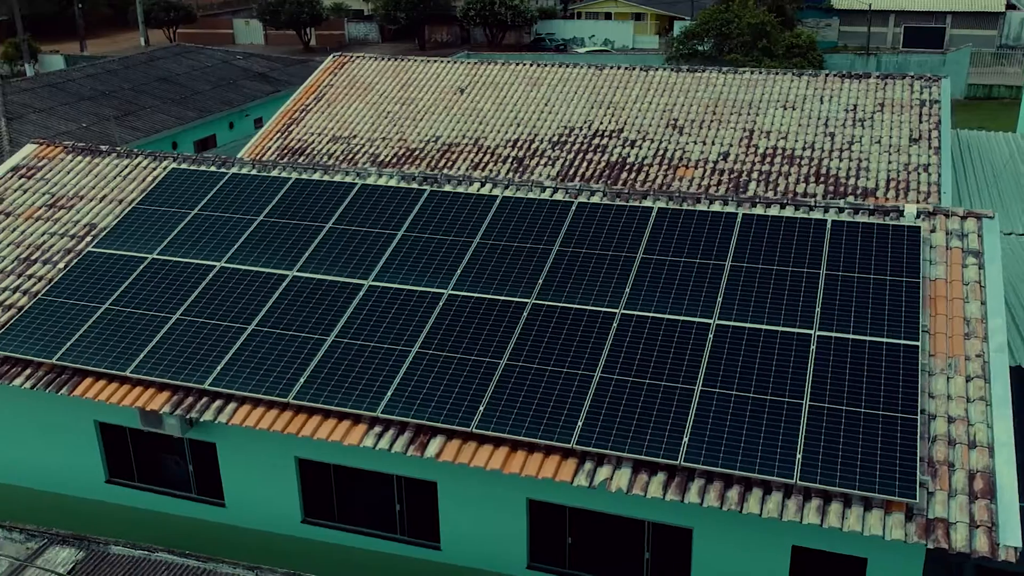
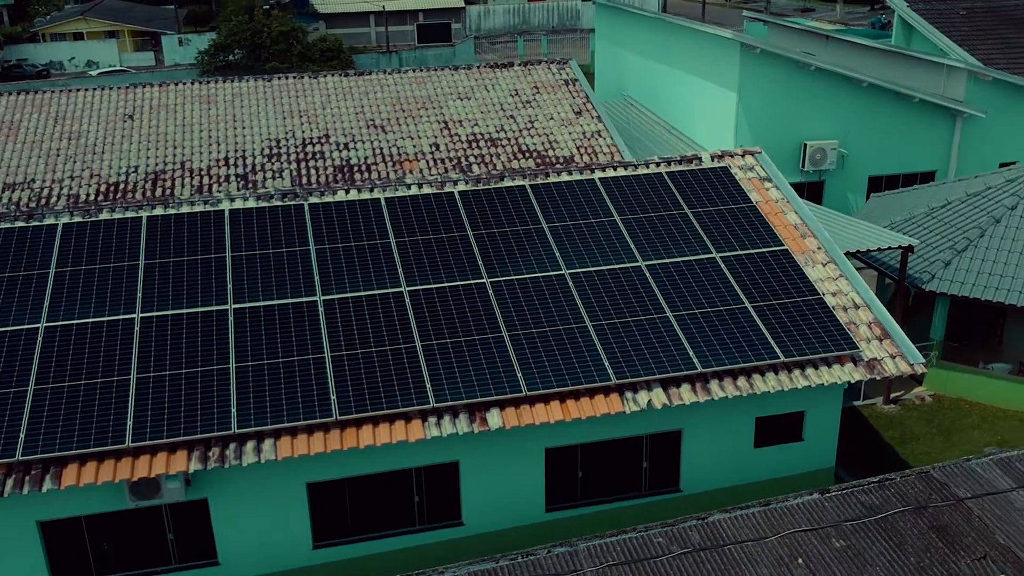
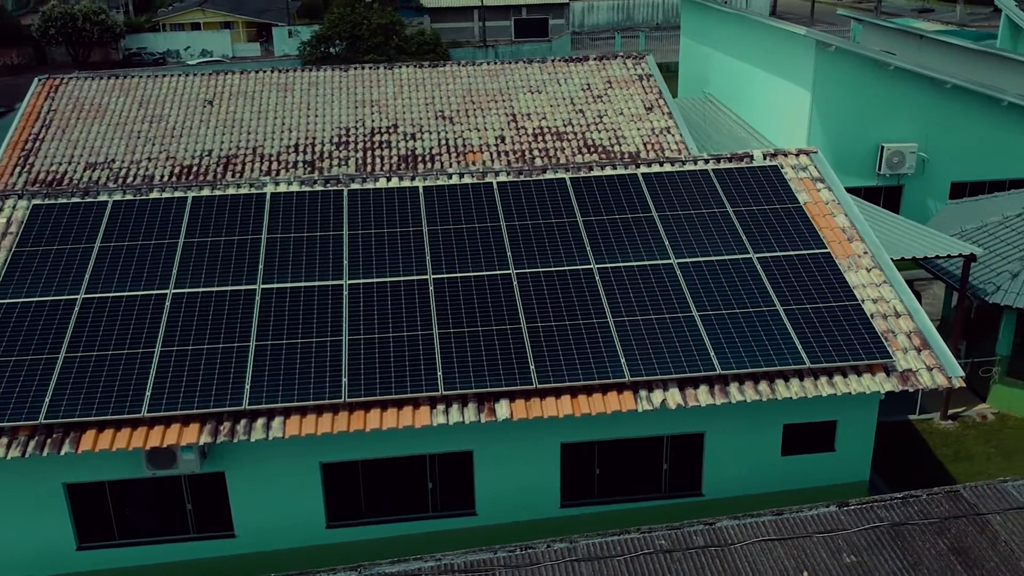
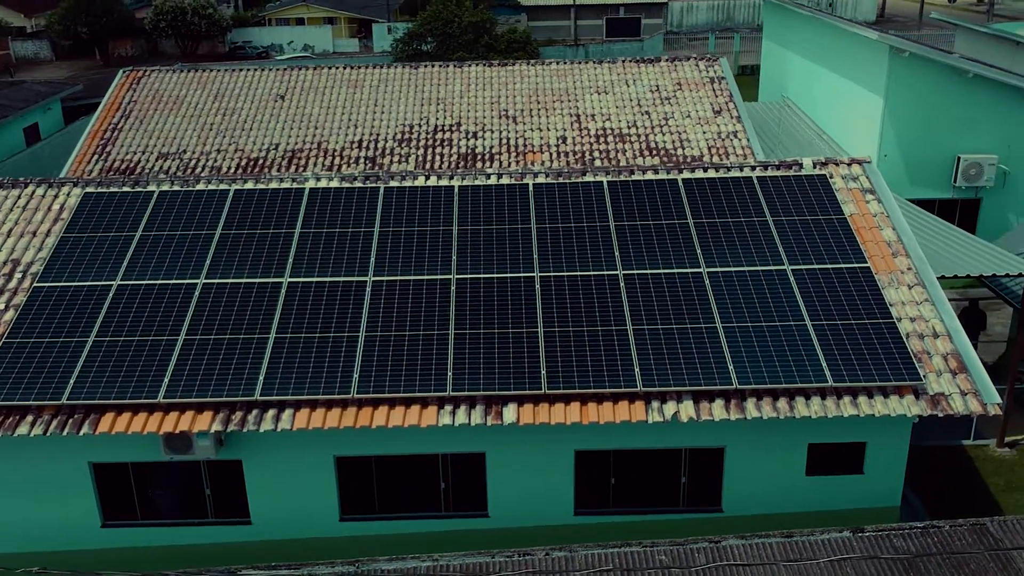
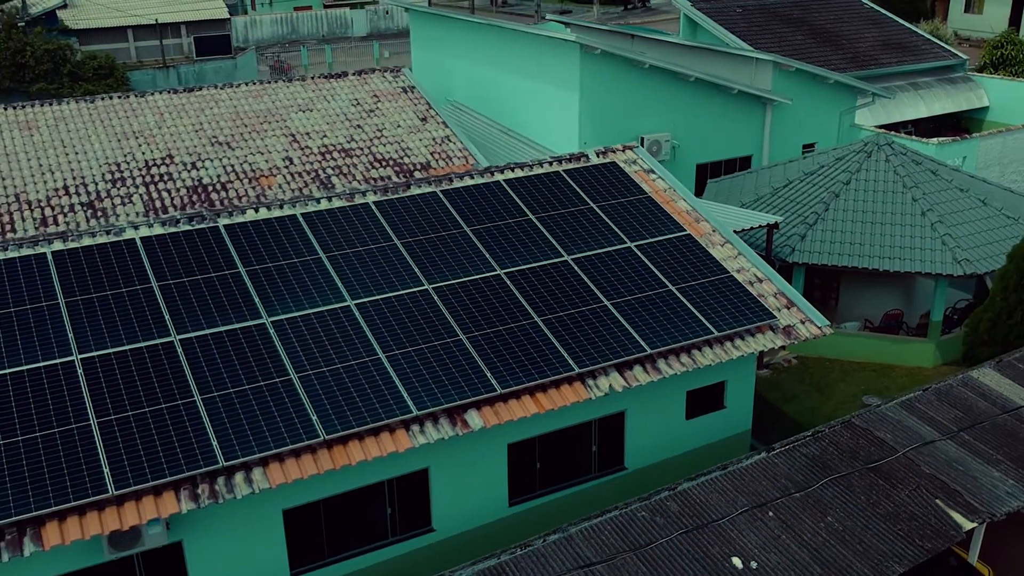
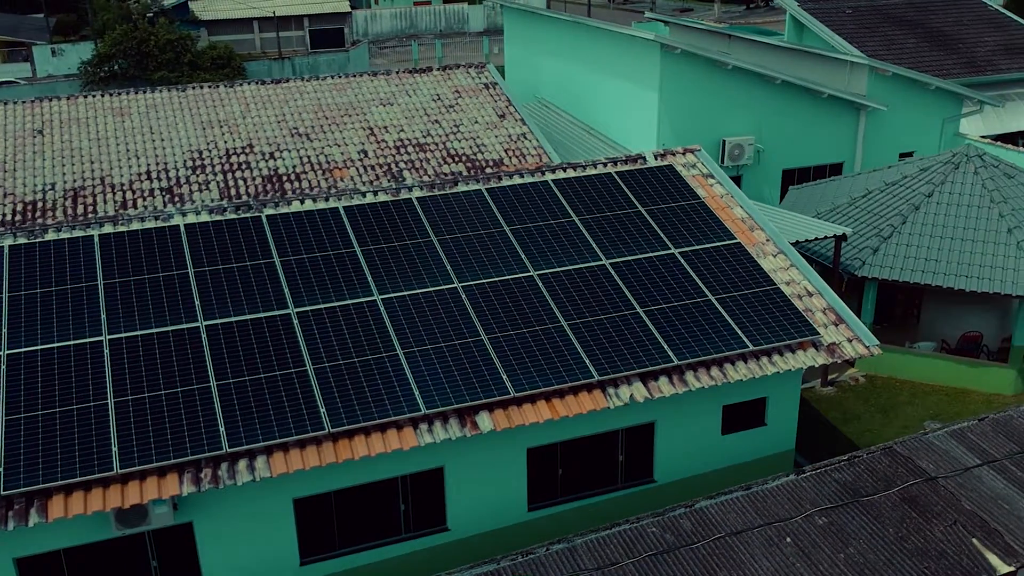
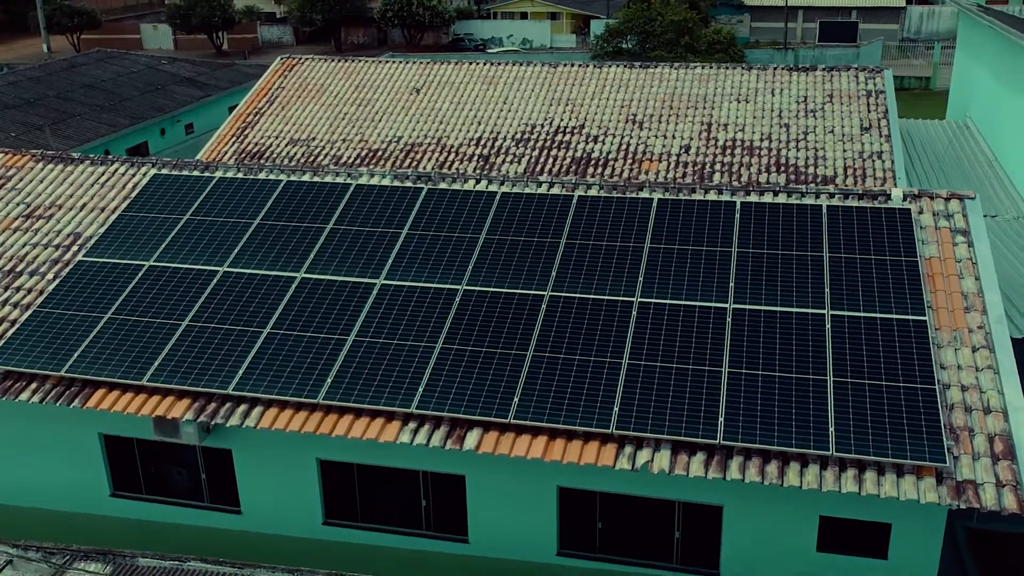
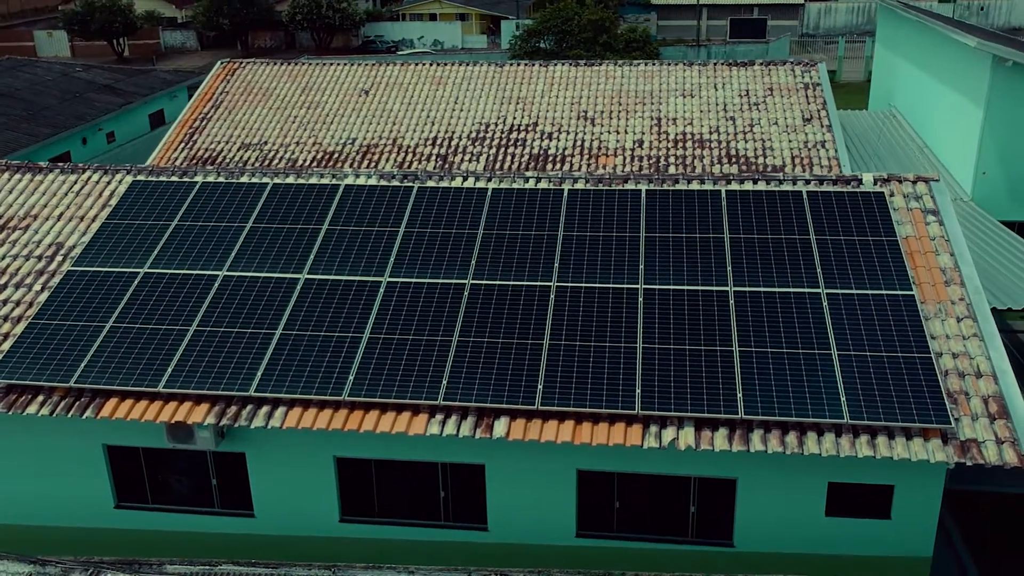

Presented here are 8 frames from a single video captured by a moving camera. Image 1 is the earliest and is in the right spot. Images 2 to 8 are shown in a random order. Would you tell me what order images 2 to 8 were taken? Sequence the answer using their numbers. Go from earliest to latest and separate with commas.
7, 8, 4, 3, 2, 6, 5
